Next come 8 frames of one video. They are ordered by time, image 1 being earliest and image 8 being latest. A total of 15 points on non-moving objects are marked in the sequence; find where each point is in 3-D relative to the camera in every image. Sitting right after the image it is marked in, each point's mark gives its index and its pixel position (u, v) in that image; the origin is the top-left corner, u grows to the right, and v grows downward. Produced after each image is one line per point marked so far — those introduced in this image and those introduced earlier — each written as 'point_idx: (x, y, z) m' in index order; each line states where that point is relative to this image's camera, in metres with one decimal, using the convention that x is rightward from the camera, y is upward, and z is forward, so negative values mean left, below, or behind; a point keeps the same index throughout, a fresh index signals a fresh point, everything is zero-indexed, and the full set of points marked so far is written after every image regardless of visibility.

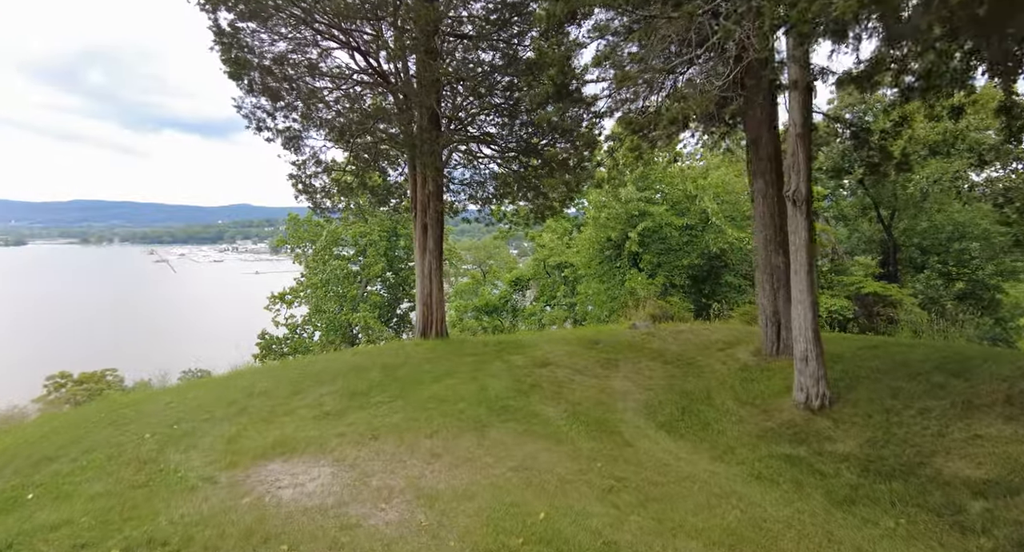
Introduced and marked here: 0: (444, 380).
0: (-1.0, -1.5, +6.8) m
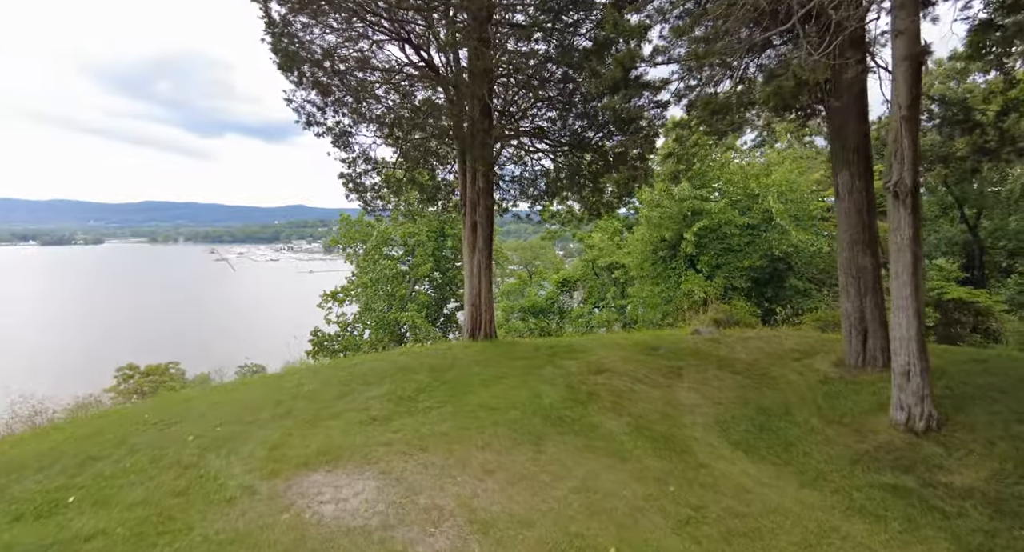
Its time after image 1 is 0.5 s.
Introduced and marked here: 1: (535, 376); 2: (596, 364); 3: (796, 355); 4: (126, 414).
0: (-0.2, -1.5, +6.4) m
1: (+0.3, -1.5, +6.9) m
2: (+1.4, -1.5, +7.9) m
3: (+5.7, -1.6, +9.3) m
4: (-4.4, -1.6, +5.2) m
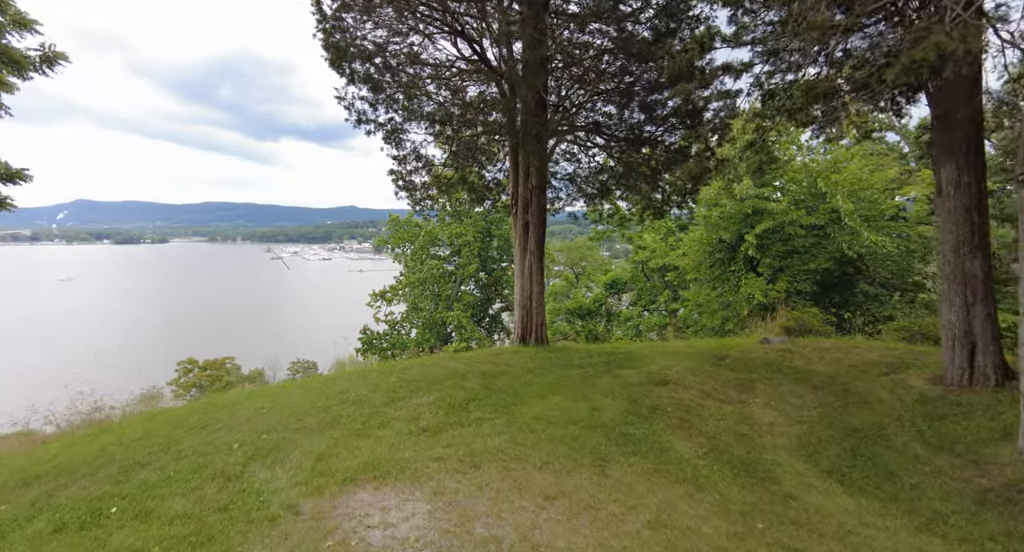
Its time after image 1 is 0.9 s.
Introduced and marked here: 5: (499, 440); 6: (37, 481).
0: (+0.5, -1.5, +5.9) m
1: (+1.1, -1.5, +6.4) m
2: (+2.3, -1.5, +7.2) m
3: (+6.7, -1.7, +8.2) m
4: (-3.7, -1.6, +5.1) m
5: (-0.1, -1.7, +4.6) m
6: (-3.9, -1.7, +3.8) m
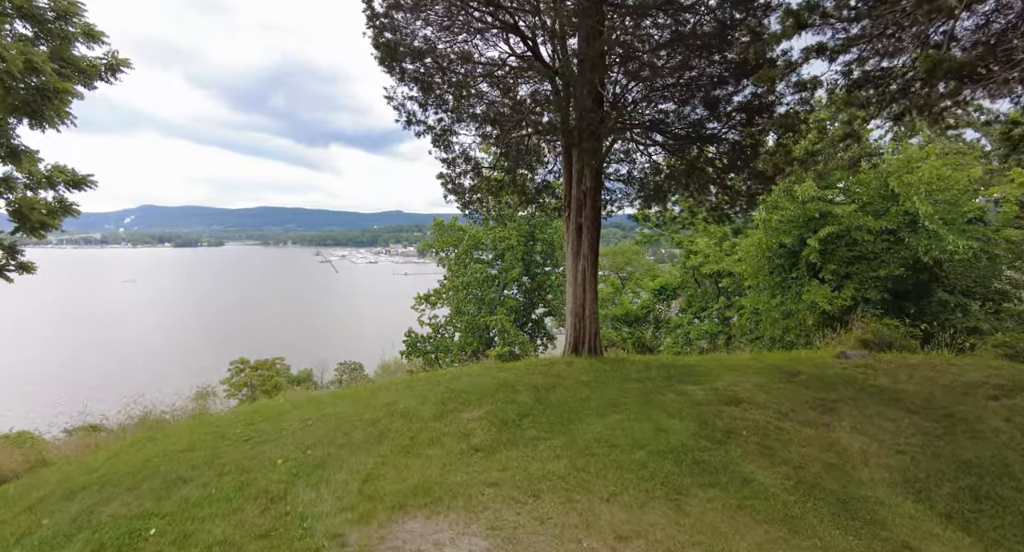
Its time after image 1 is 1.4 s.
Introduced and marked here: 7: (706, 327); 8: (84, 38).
0: (+1.2, -1.6, +5.4) m
1: (+1.8, -1.6, +5.8) m
2: (+3.1, -1.6, +6.6) m
3: (+7.5, -1.8, +7.2) m
4: (-3.1, -1.6, +5.0) m
5: (+0.4, -1.7, +4.2) m
6: (-3.4, -1.7, +3.7) m
7: (+8.2, -2.2, +19.7) m
8: (-7.1, +3.9, +7.6) m
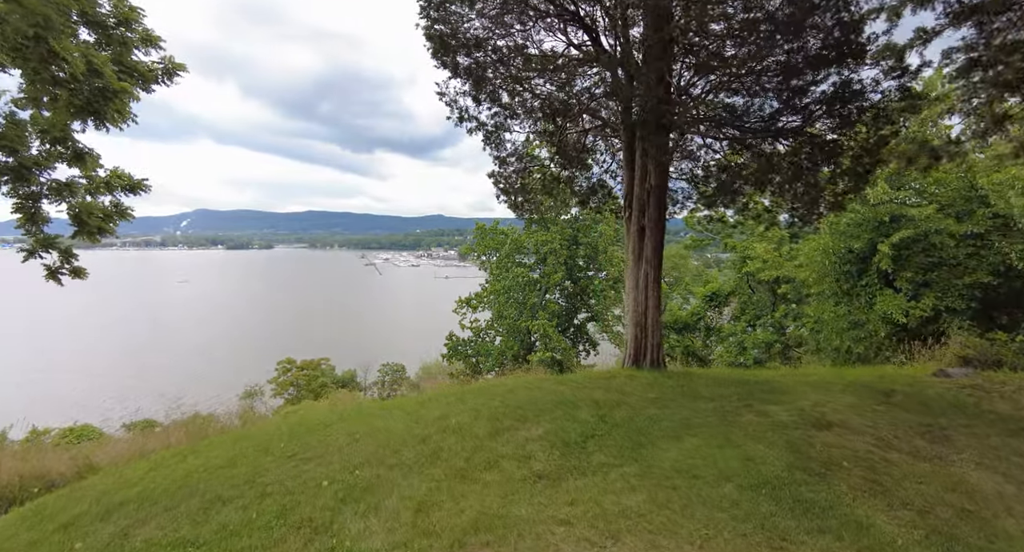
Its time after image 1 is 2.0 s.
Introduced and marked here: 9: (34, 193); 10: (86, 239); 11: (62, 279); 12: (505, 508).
0: (+1.8, -1.7, +4.8) m
1: (+2.5, -1.7, +5.1) m
2: (+3.8, -1.7, +5.8) m
3: (+8.3, -1.9, +6.0) m
4: (-2.5, -1.6, +4.8) m
5: (+1.0, -1.8, +3.6) m
6: (-2.9, -1.7, +3.4) m
7: (+10.1, -2.4, +18.4) m
8: (-6.2, +3.9, +7.7) m
9: (-7.2, +1.2, +7.0) m
10: (-6.7, +0.6, +7.3) m
11: (-7.9, 0.0, +8.1) m
12: (-0.1, -1.7, +3.3) m
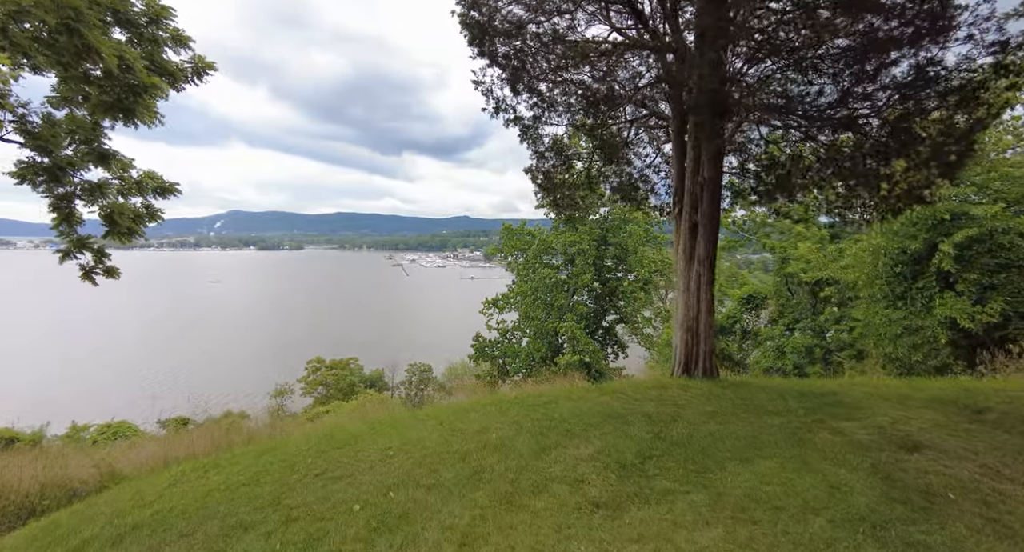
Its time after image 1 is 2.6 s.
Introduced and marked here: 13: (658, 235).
0: (+2.2, -1.7, +4.2) m
1: (+3.0, -1.7, +4.5) m
2: (+4.3, -1.7, +5.1) m
3: (+8.8, -2.0, +5.1) m
4: (-2.1, -1.6, +4.4) m
5: (+1.3, -1.8, +3.1) m
6: (-2.5, -1.7, +3.1) m
7: (+11.2, -2.5, +17.4) m
8: (-5.6, +3.9, +7.6) m
9: (-6.6, +1.2, +6.9) m
10: (-6.1, +0.6, +7.2) m
11: (-7.3, 0.0, +8.0) m
12: (+0.3, -1.7, +2.9) m
13: (+6.0, +1.8, +19.5) m
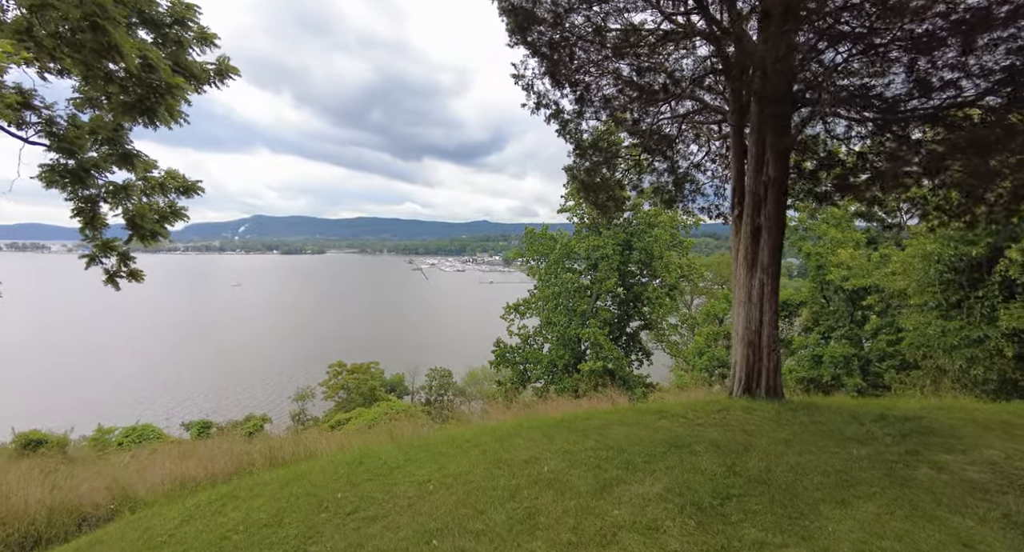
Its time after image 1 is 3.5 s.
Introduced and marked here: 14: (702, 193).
0: (+2.7, -1.8, +3.6) m
1: (+3.4, -1.8, +3.8) m
2: (+4.8, -1.8, +4.4) m
3: (+9.2, -2.1, +4.2) m
4: (-1.6, -1.7, +4.0) m
5: (+1.7, -1.8, +2.5) m
6: (-2.1, -1.8, +2.7) m
7: (+12.2, -2.7, +16.4) m
8: (-5.0, +3.8, +7.3) m
9: (-6.1, +1.2, +6.6) m
10: (-5.6, +0.5, +6.9) m
11: (-6.6, -0.1, +7.8) m
12: (+0.7, -1.7, +2.3) m
13: (+7.0, +1.5, +18.7) m
14: (+3.7, +1.6, +8.9) m
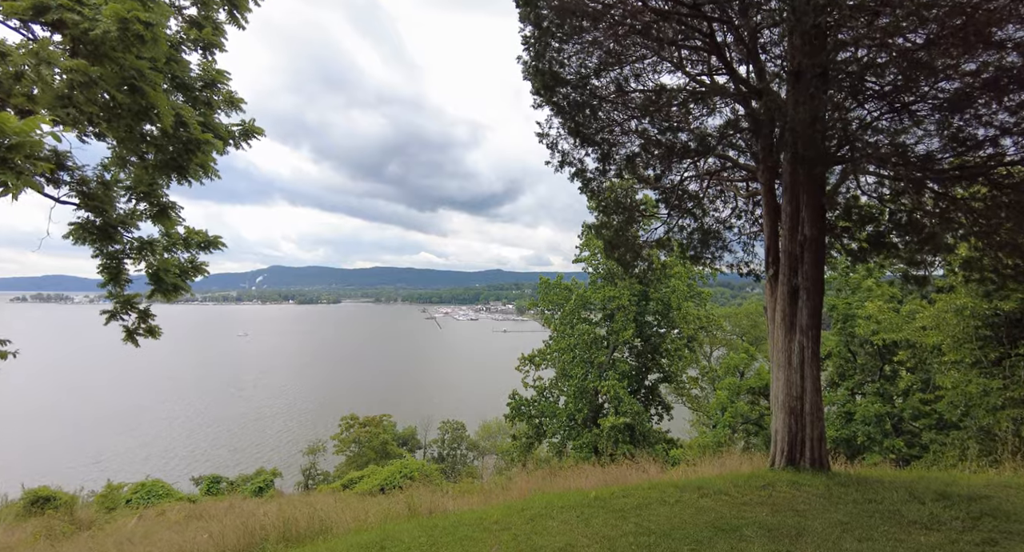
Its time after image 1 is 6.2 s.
0: (+2.9, -2.3, +3.2) m
1: (+3.7, -2.3, +3.4) m
2: (+5.0, -2.4, +3.9) m
3: (+9.5, -2.7, +3.5) m
4: (-1.3, -2.2, +3.7) m
5: (+2.0, -2.2, +2.1) m
6: (-1.9, -2.2, +2.4) m
7: (+12.8, -4.6, +15.5) m
8: (-4.6, +2.9, +7.7) m
9: (-5.7, +0.3, +6.8) m
10: (-5.2, -0.4, +6.9) m
11: (-6.3, -1.1, +7.8) m
12: (+0.9, -2.1, +2.0) m
13: (+7.7, -0.6, +18.4) m
14: (+4.1, +0.5, +8.8) m
